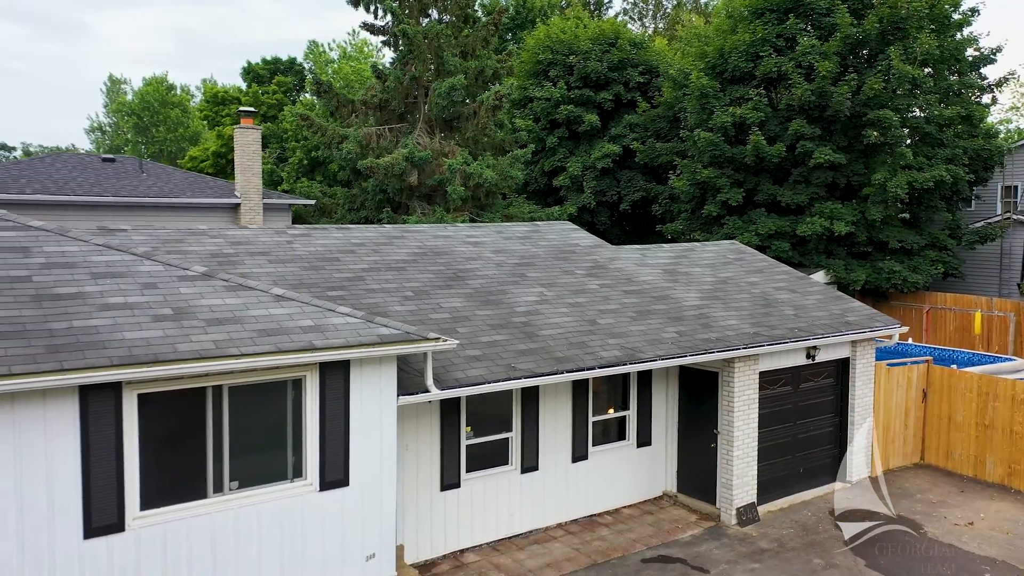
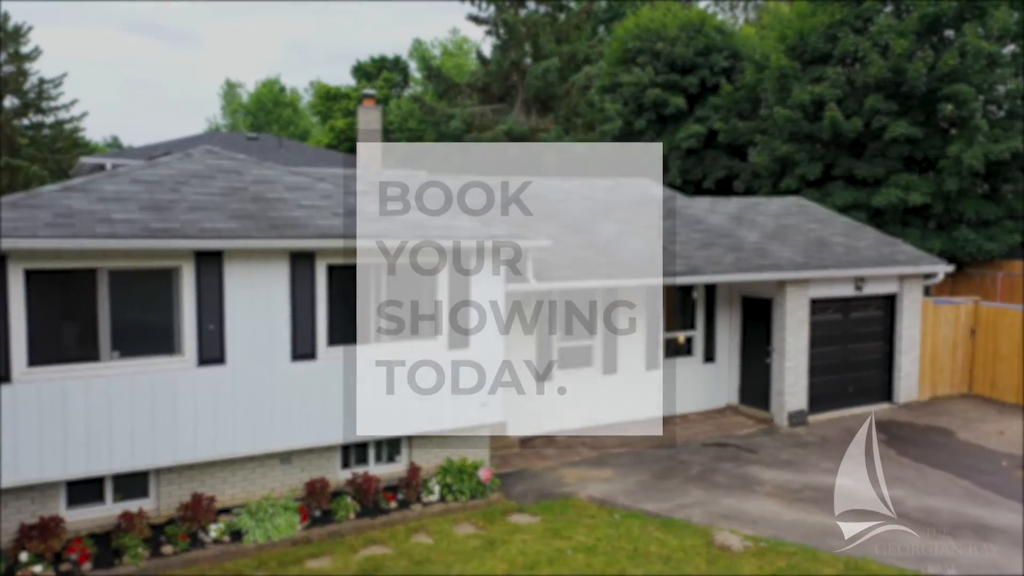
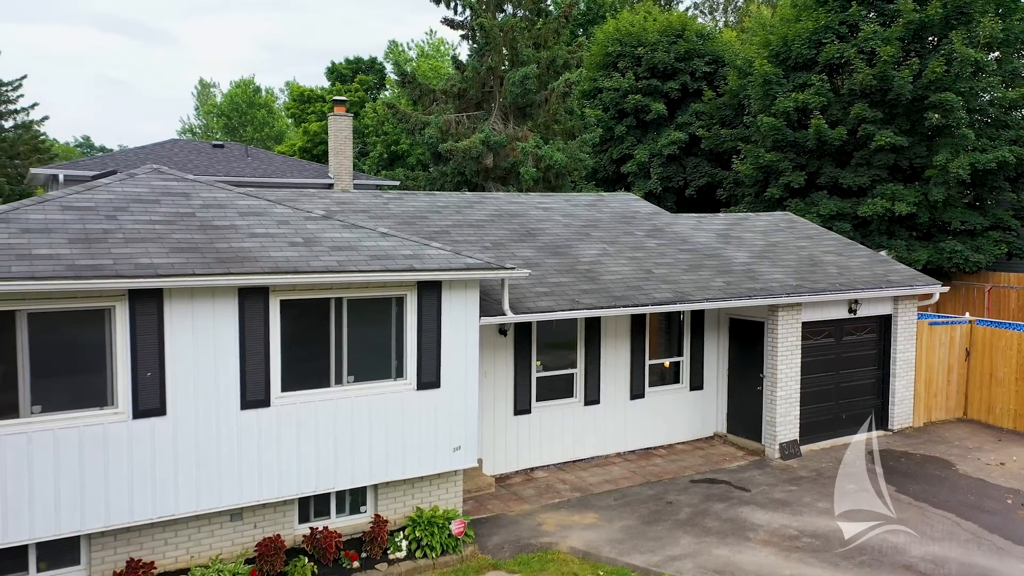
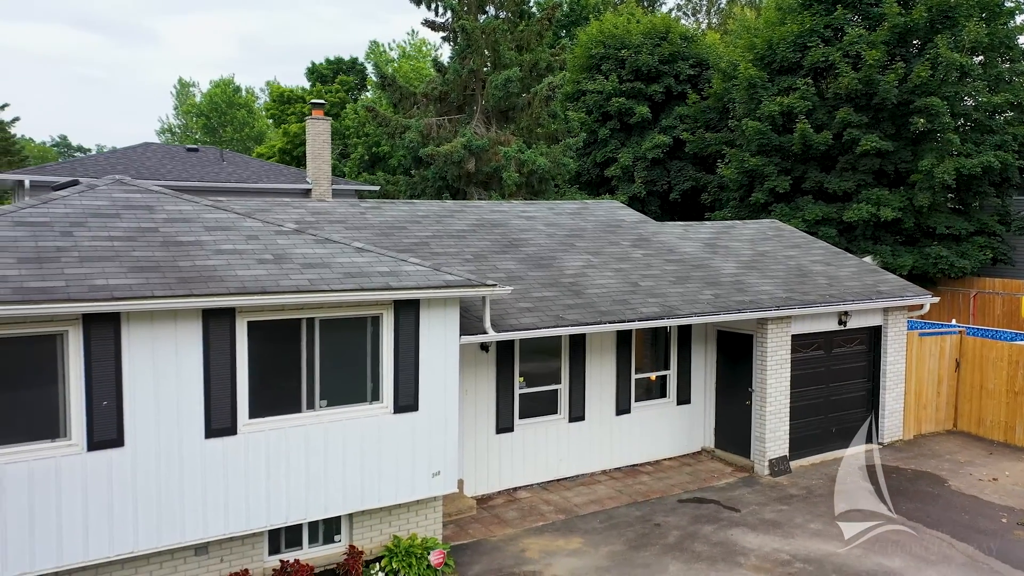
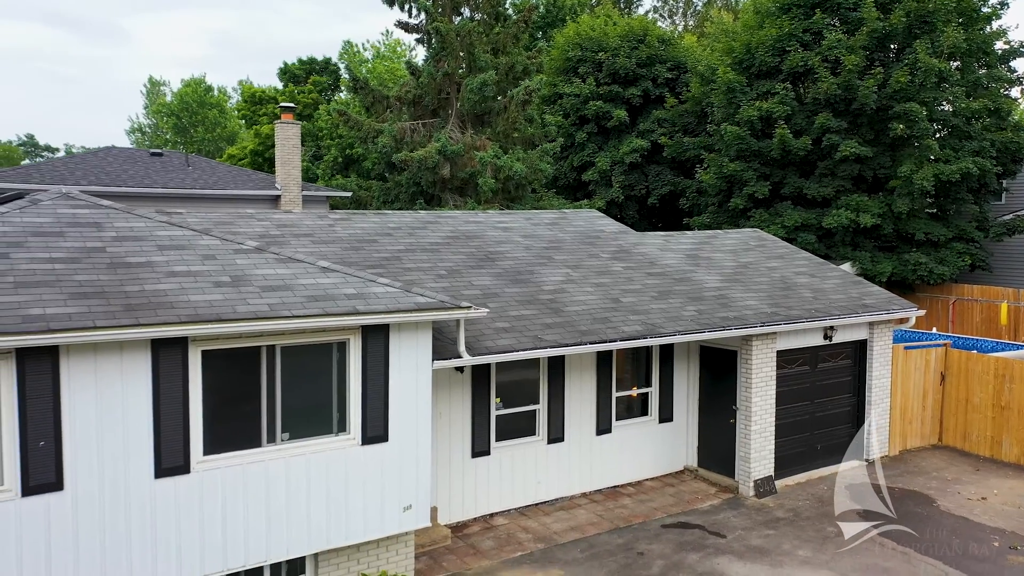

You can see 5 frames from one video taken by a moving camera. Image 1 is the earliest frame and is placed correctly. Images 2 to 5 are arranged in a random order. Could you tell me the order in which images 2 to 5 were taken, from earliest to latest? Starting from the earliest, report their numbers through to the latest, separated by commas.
5, 4, 3, 2
